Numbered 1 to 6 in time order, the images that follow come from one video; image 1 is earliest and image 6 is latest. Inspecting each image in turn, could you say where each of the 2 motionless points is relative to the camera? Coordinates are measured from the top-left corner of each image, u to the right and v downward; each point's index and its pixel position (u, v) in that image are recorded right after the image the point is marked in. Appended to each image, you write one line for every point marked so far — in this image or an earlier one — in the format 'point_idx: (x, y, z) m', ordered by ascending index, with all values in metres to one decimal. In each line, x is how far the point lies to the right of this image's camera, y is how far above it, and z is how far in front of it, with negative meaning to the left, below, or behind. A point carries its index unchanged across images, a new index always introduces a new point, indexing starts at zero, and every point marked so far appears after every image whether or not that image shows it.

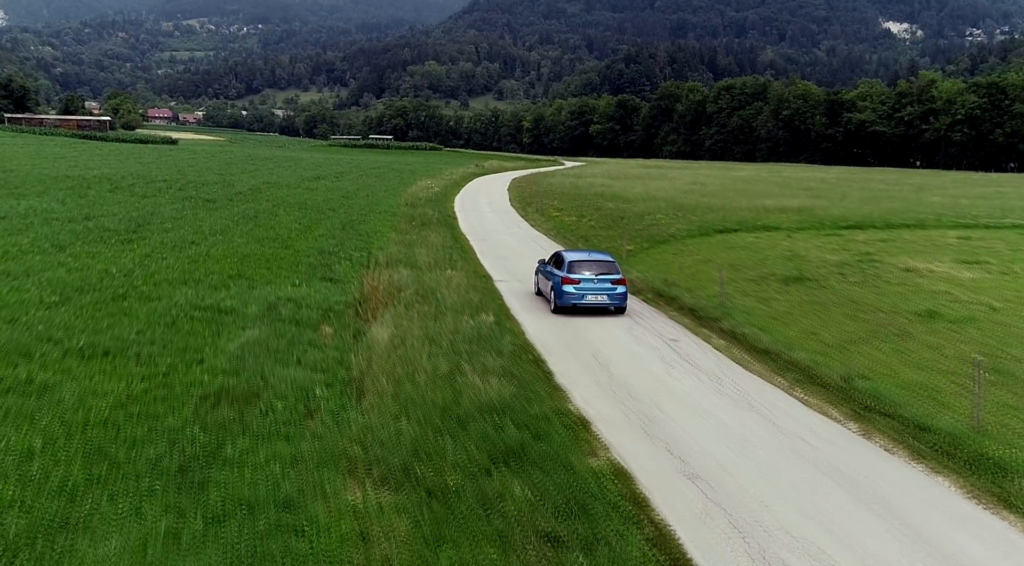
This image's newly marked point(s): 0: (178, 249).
0: (-7.9, +0.7, +19.4) m
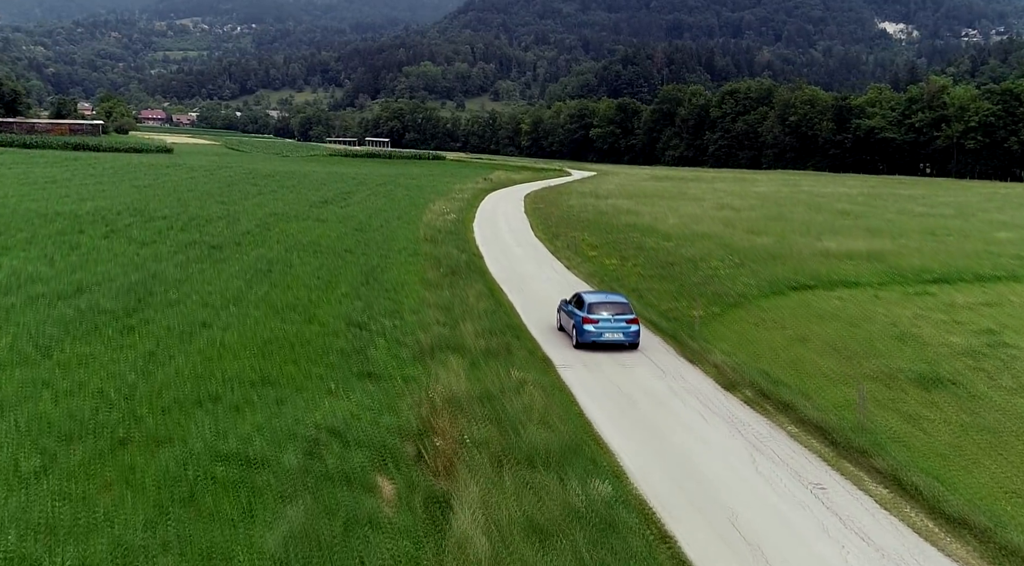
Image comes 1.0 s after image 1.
0: (-6.5, -1.2, +16.3) m
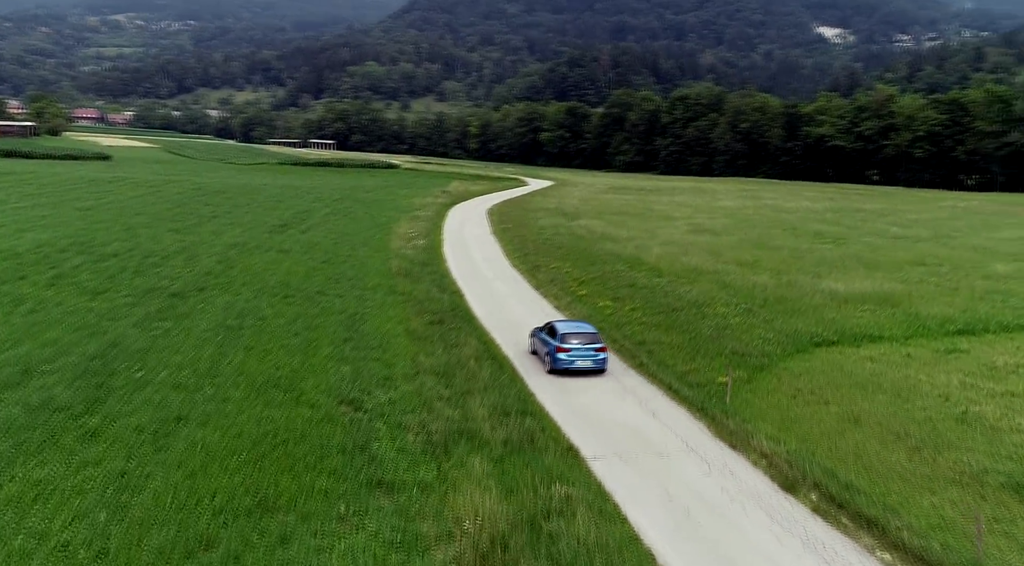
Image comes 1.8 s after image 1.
0: (-5.9, -2.7, +13.9) m
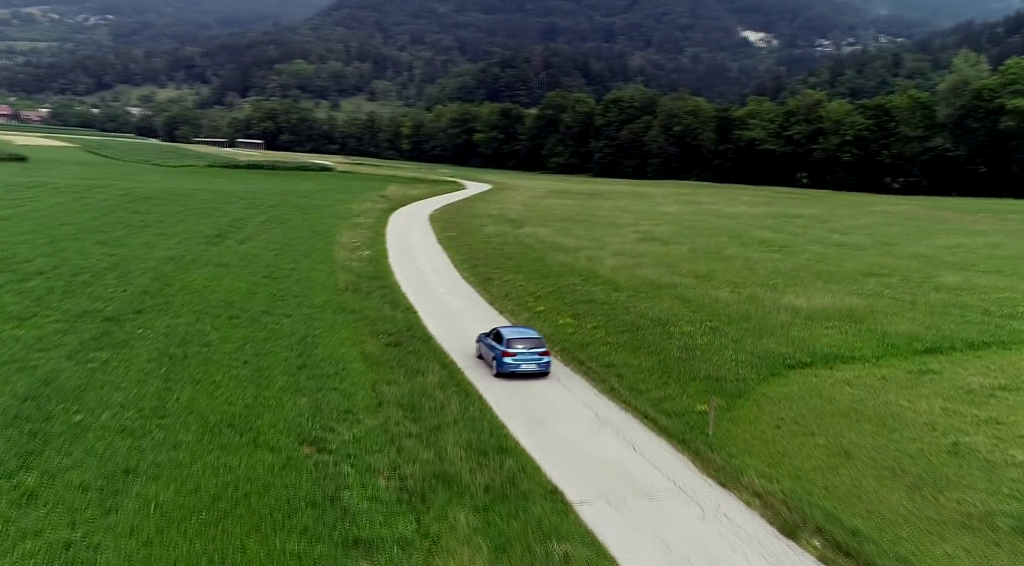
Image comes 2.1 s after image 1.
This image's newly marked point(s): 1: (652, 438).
0: (-6.1, -3.4, +12.4) m
1: (+3.0, -3.3, +17.6) m
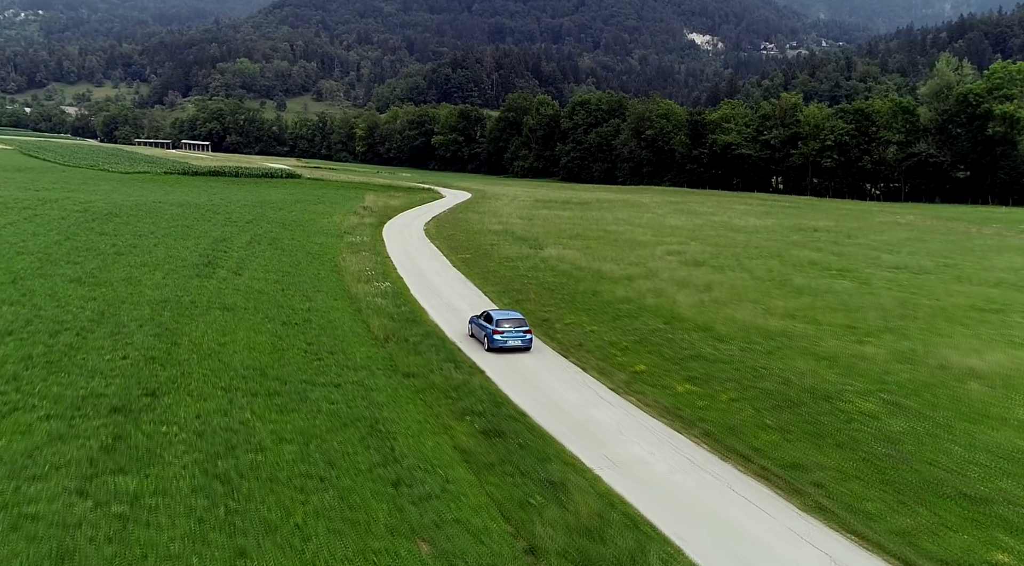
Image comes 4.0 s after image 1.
0: (-2.1, -5.1, +6.5) m
1: (+6.7, -4.9, +12.3) m
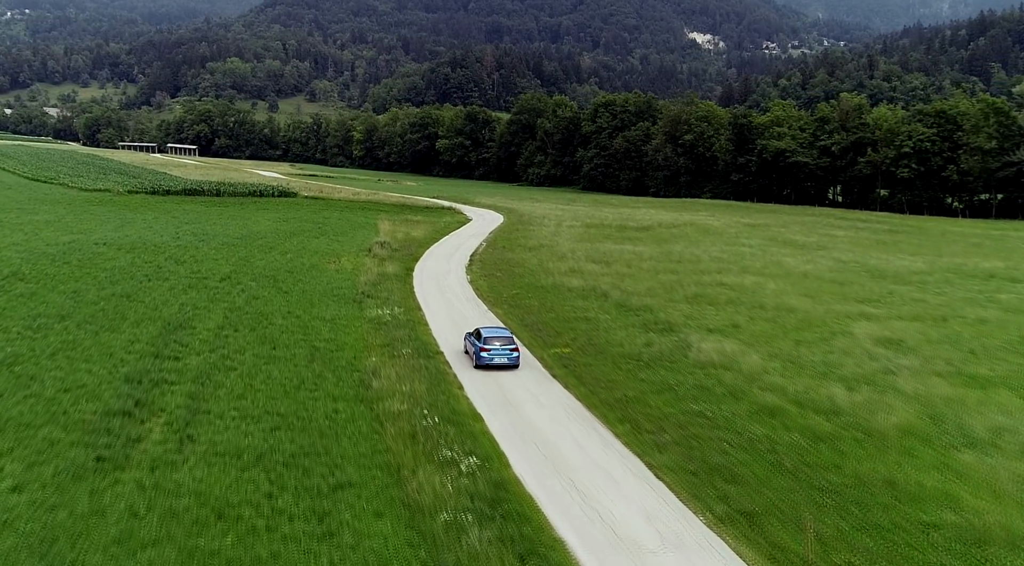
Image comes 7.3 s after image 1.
0: (+2.9, -9.2, -11.6) m
1: (+11.7, -9.1, -5.9) m
